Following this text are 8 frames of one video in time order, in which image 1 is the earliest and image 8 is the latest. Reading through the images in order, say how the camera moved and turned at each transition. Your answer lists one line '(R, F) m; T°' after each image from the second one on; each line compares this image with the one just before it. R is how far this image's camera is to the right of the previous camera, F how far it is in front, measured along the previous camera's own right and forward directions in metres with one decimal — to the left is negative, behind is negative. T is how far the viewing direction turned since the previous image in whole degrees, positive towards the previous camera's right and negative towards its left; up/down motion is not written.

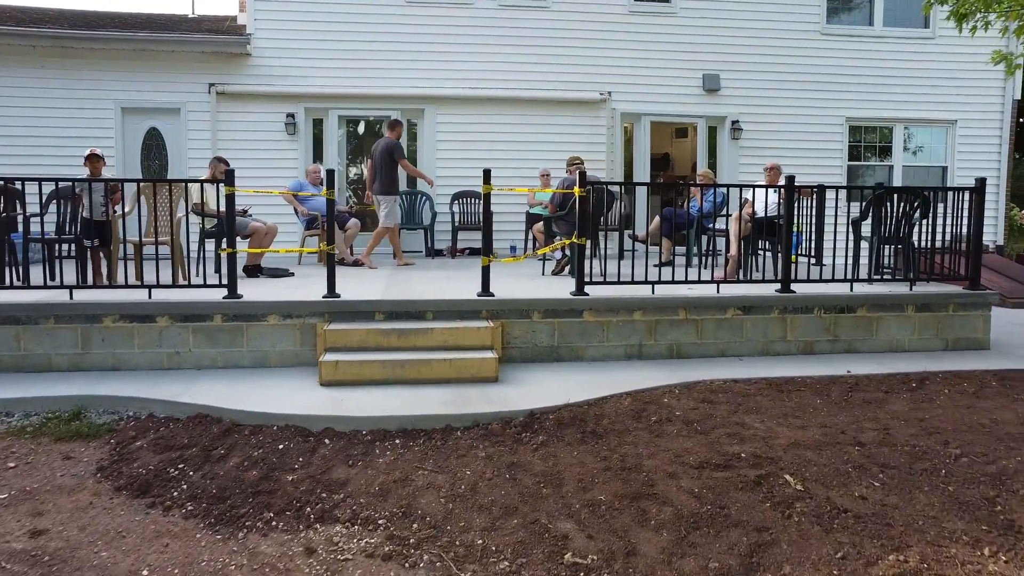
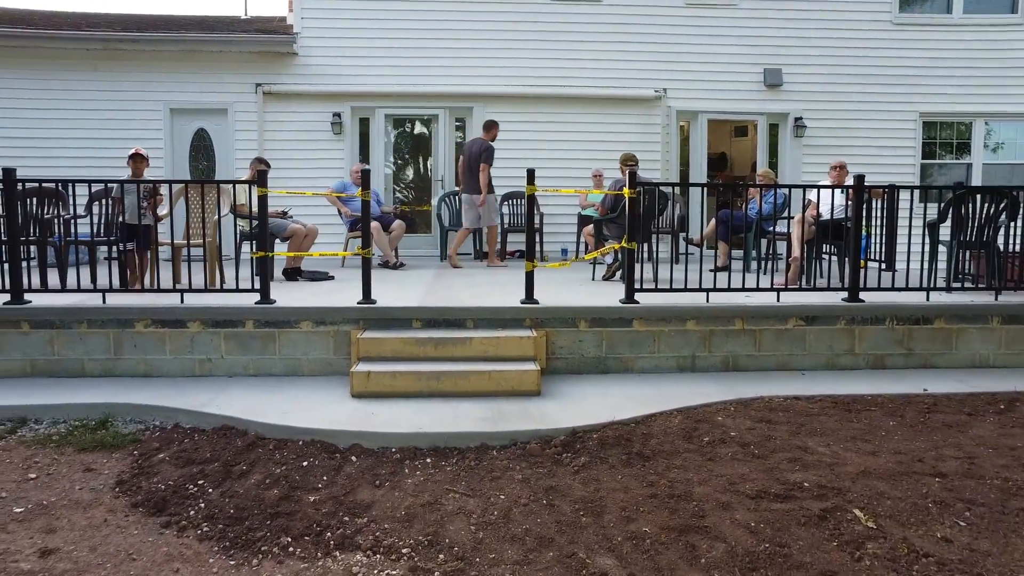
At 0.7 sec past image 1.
(+0.1, +0.3) m; -4°
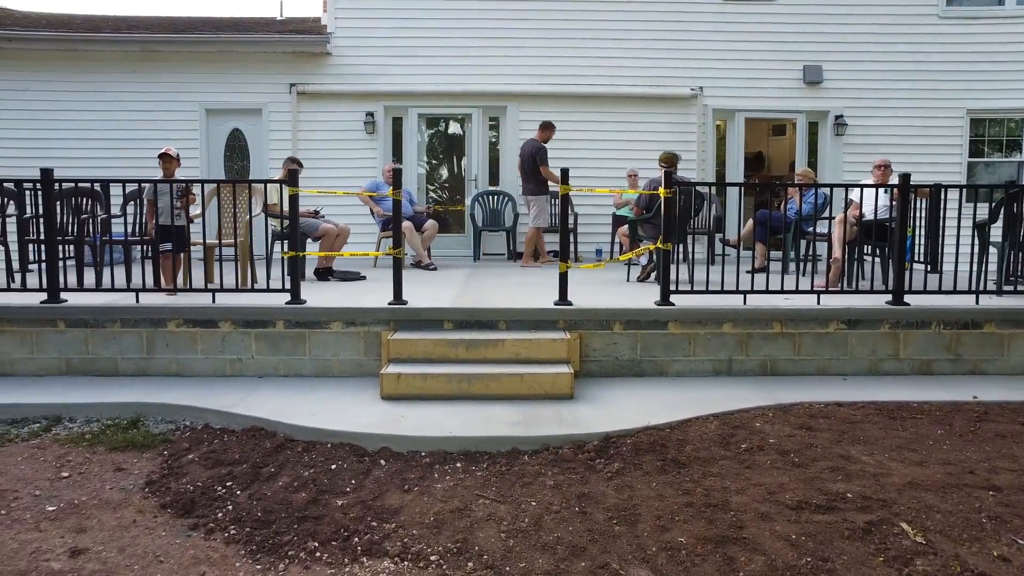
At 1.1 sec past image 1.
(0.0, +0.1) m; -2°
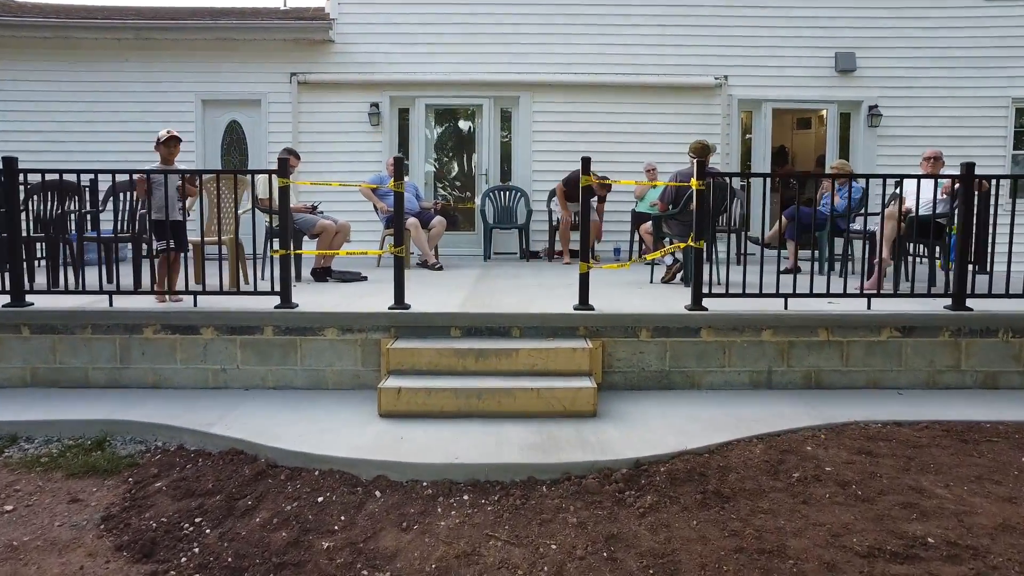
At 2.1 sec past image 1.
(0.0, +0.5) m; -1°
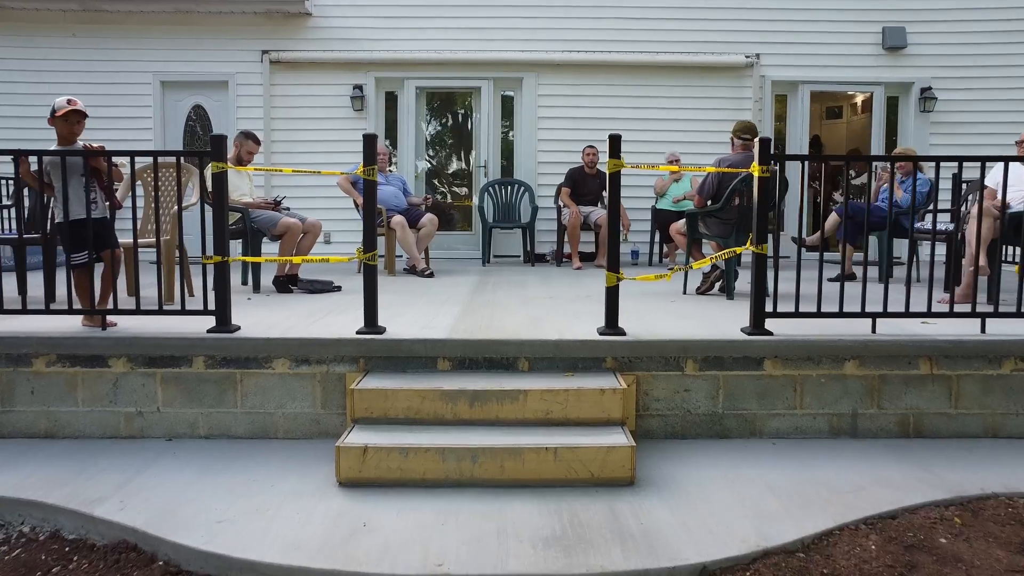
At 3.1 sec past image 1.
(0.0, +1.1) m; 0°
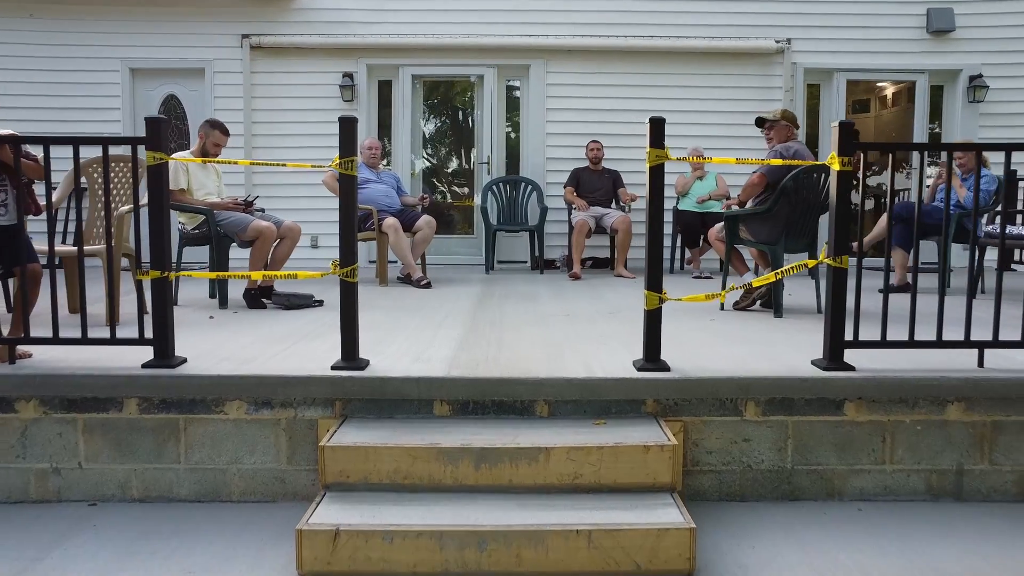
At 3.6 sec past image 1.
(-0.1, +0.7) m; 0°
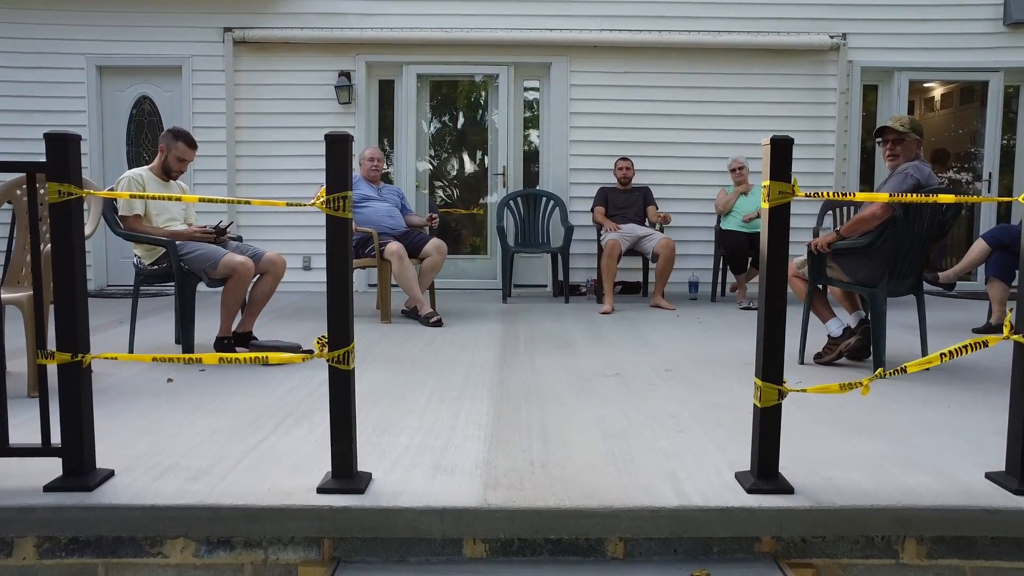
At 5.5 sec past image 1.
(-0.1, +0.8) m; 0°
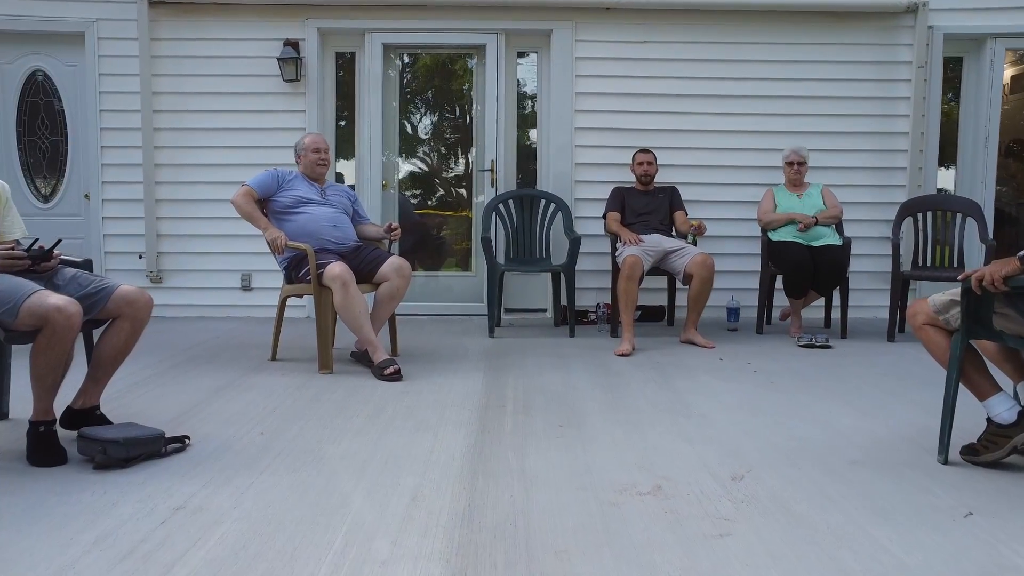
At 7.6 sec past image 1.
(+0.1, +1.3) m; 0°
